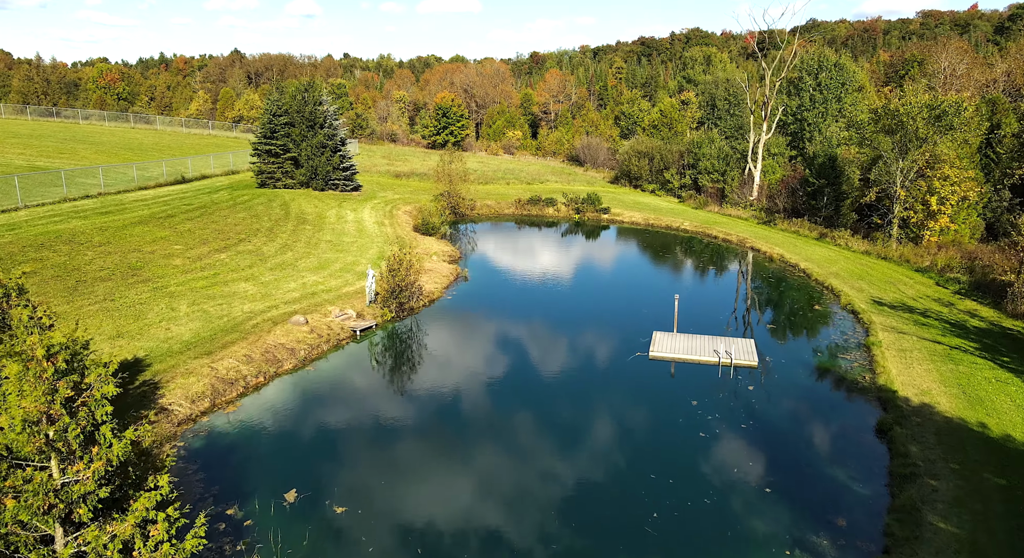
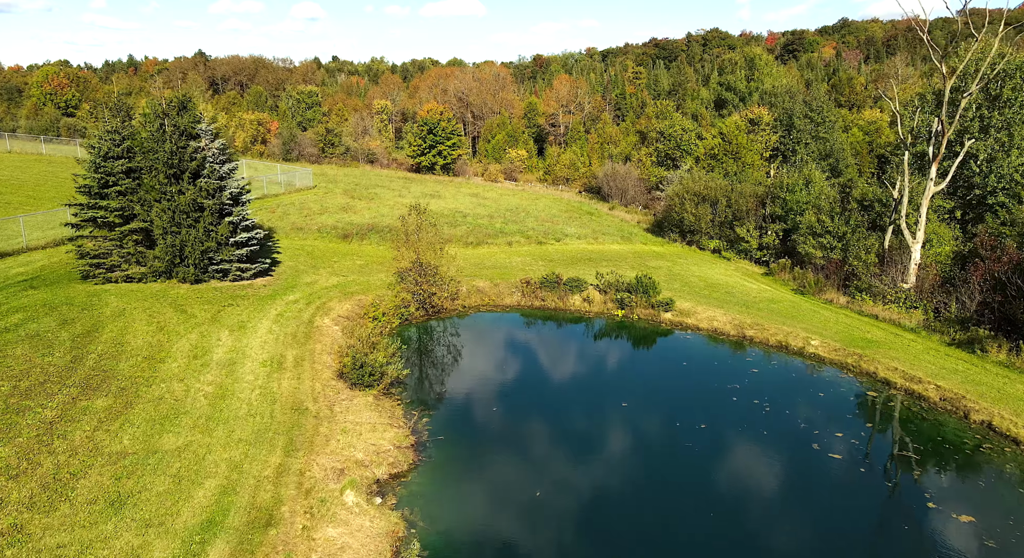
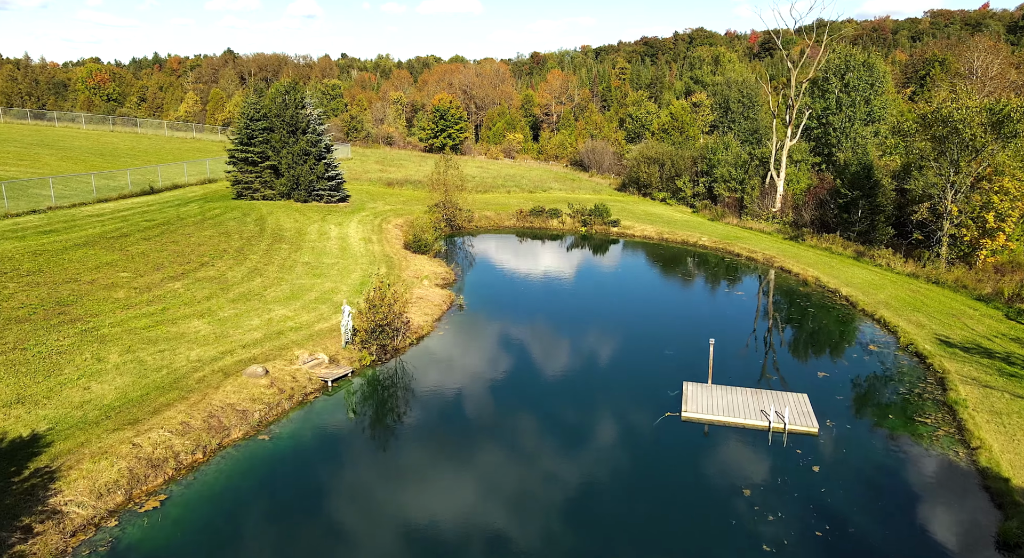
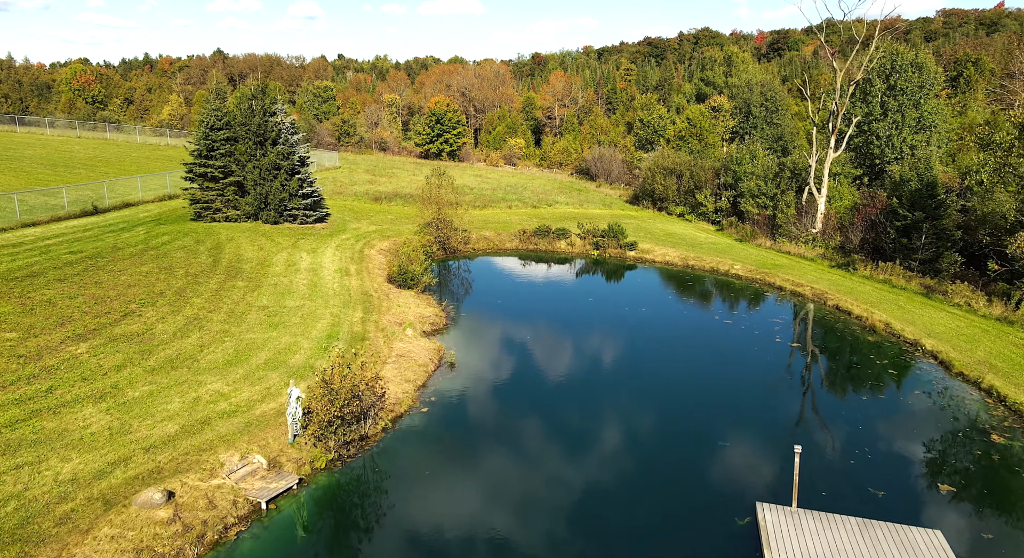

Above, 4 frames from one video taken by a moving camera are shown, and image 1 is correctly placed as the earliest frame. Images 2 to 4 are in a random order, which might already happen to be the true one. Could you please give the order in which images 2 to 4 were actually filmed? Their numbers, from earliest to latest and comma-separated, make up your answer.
3, 4, 2
